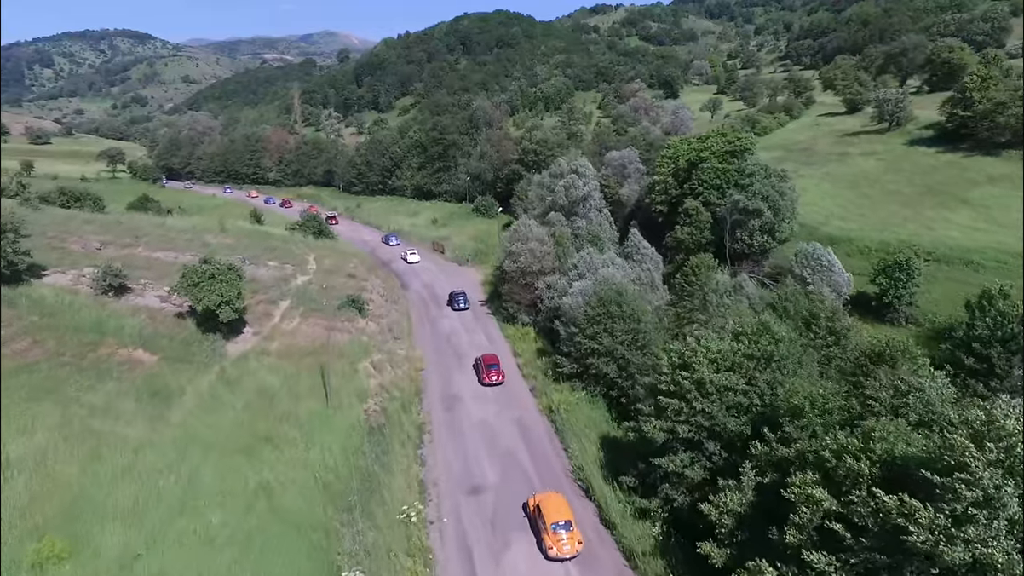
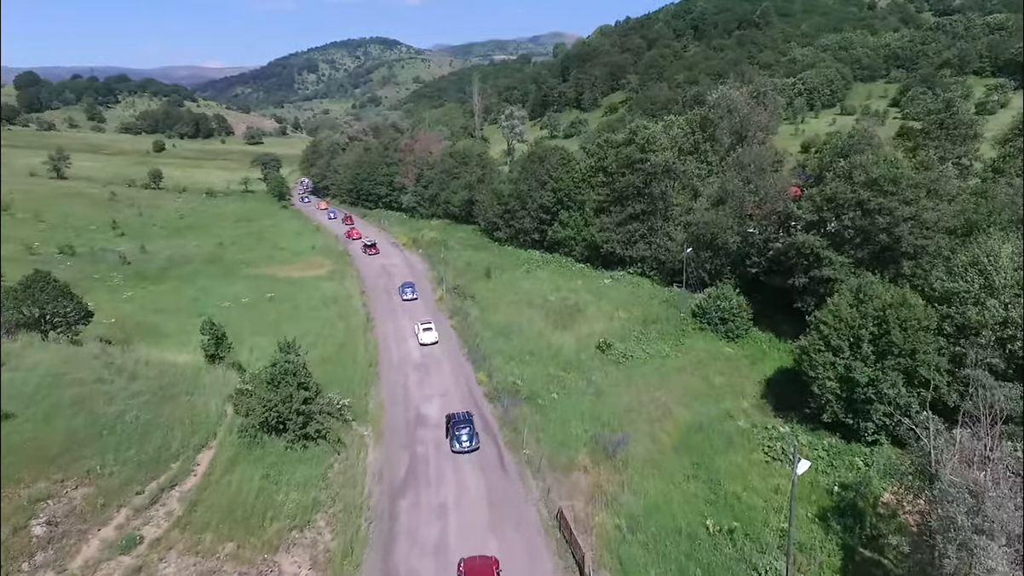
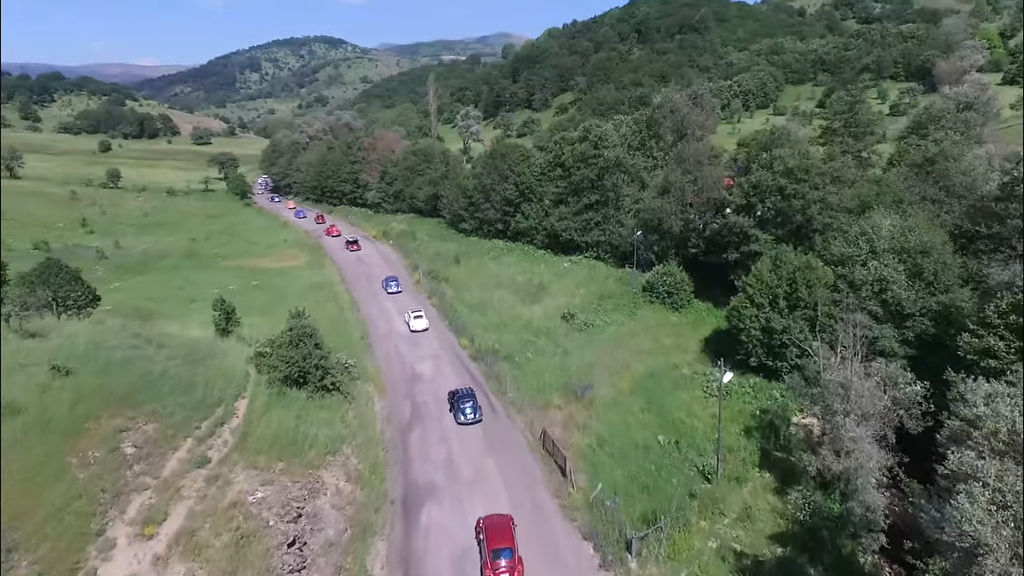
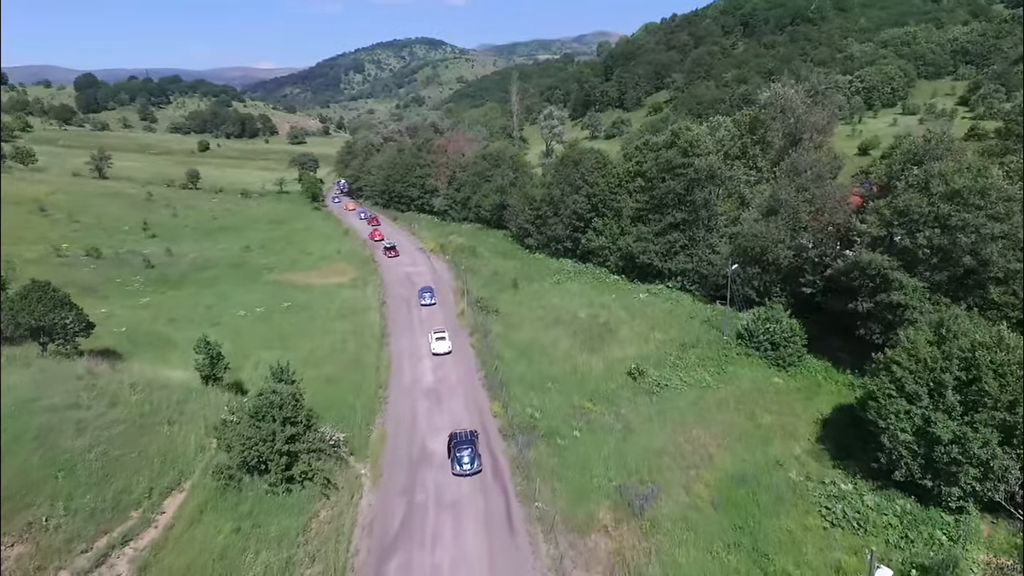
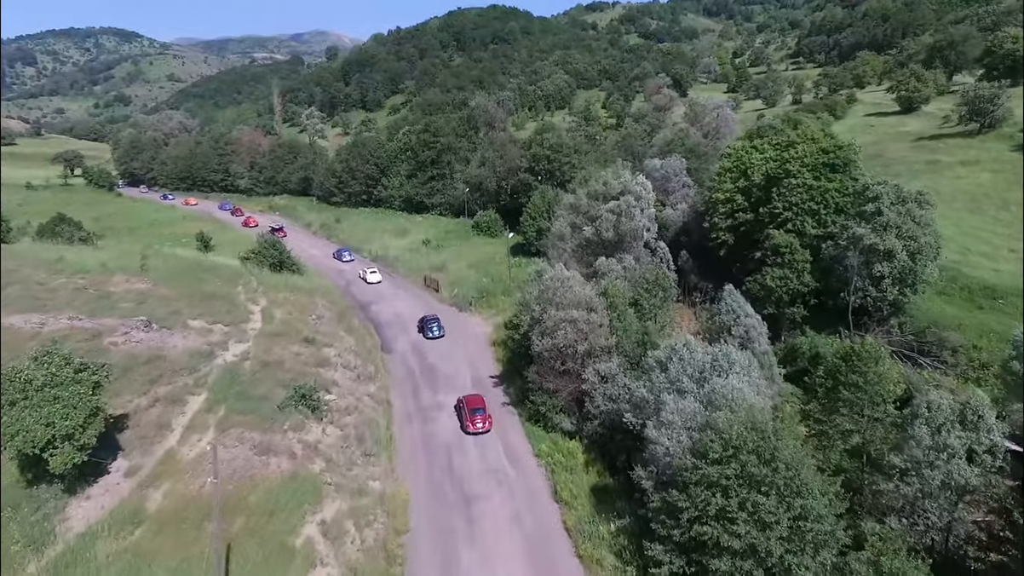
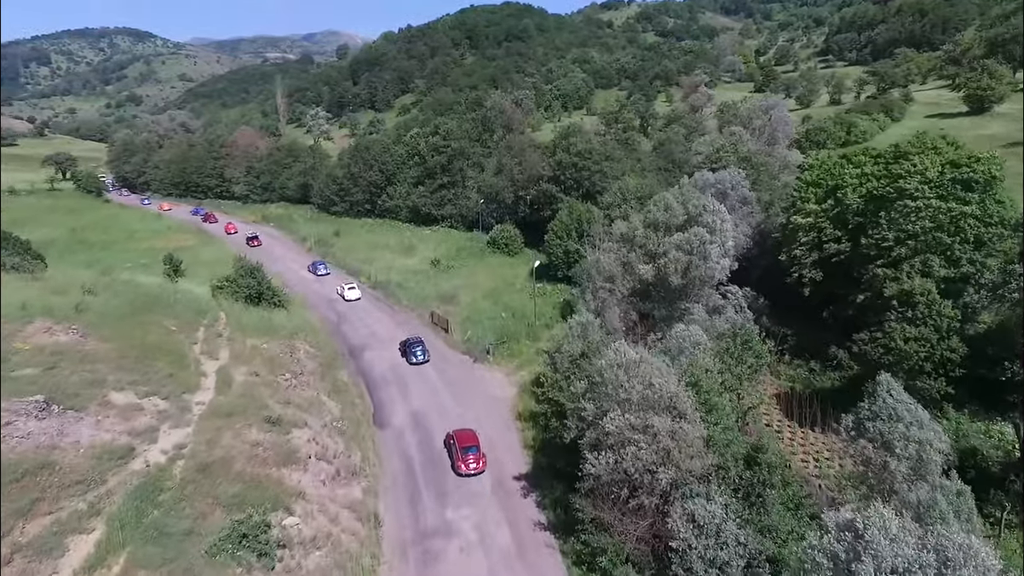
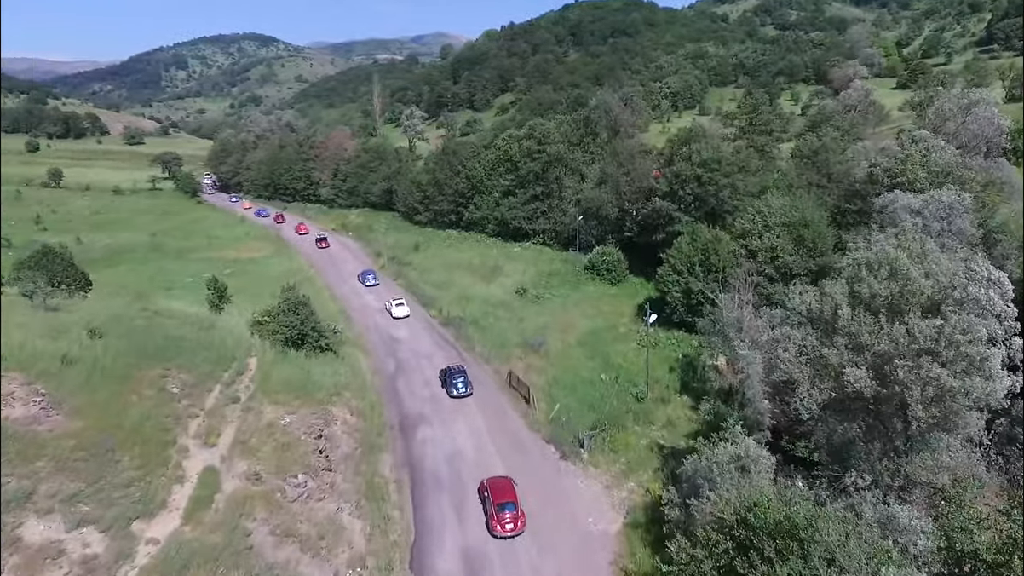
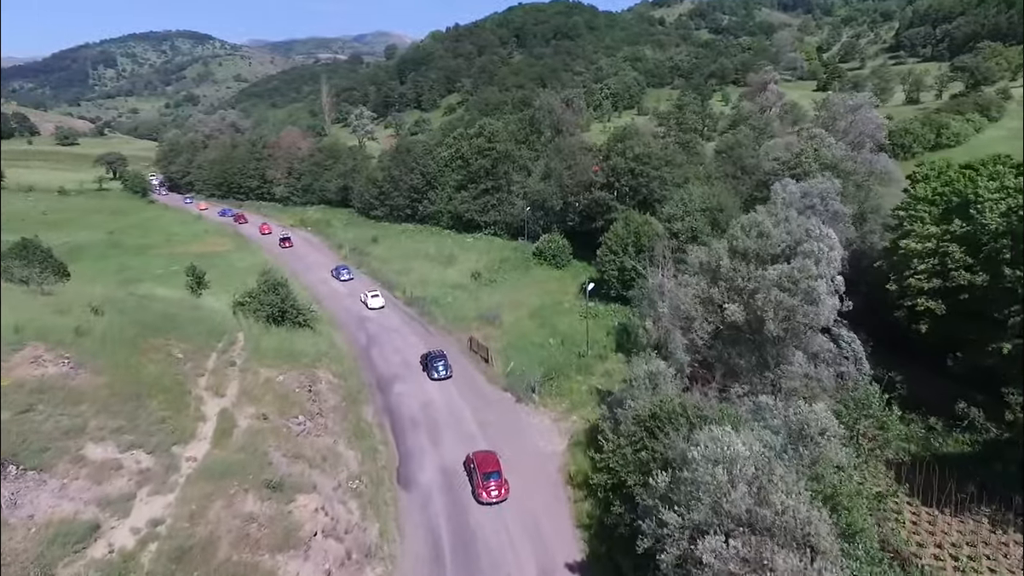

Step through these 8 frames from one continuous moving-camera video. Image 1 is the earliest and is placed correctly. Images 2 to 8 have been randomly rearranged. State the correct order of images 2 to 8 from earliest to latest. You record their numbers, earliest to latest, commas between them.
5, 6, 8, 7, 3, 2, 4
